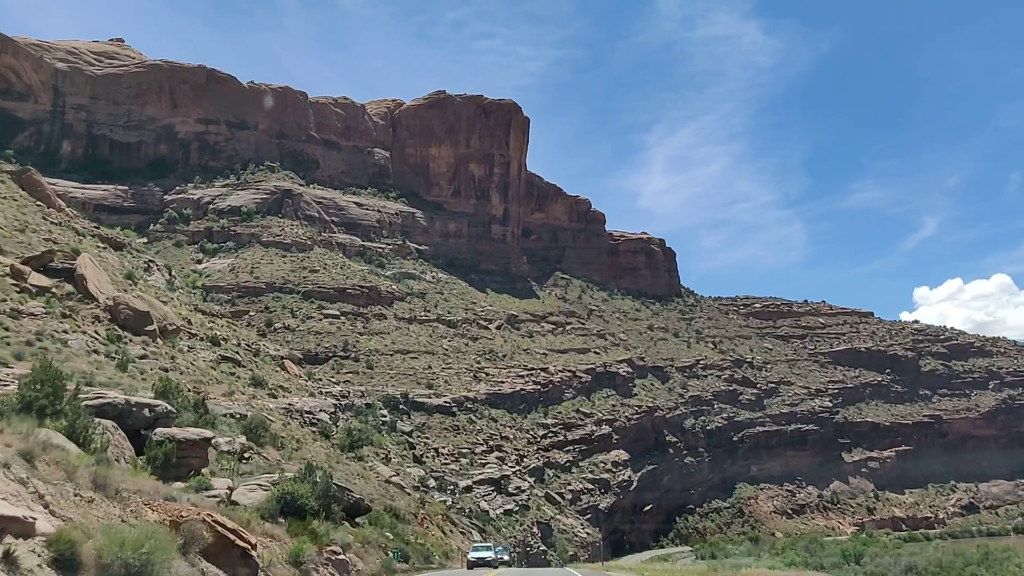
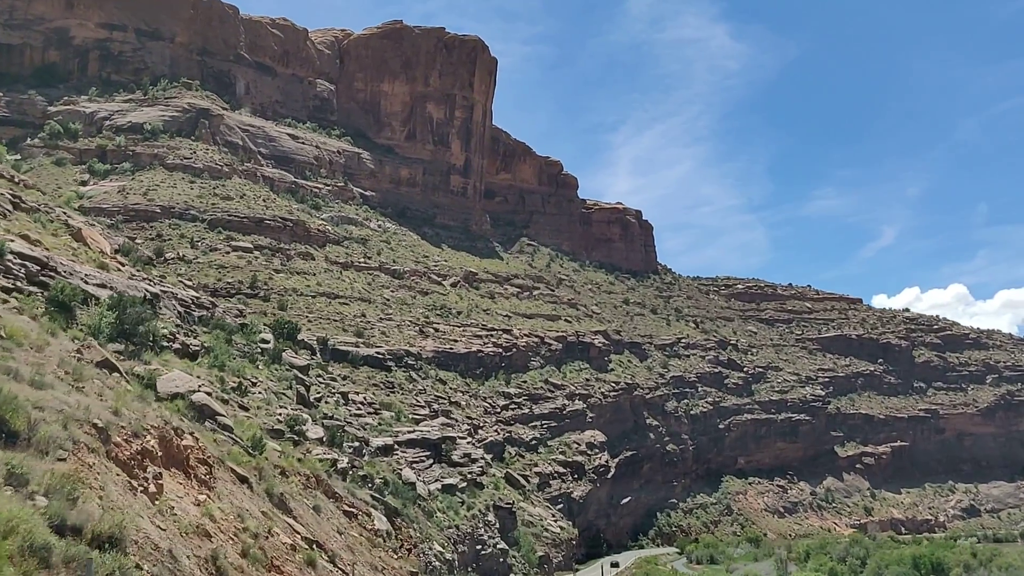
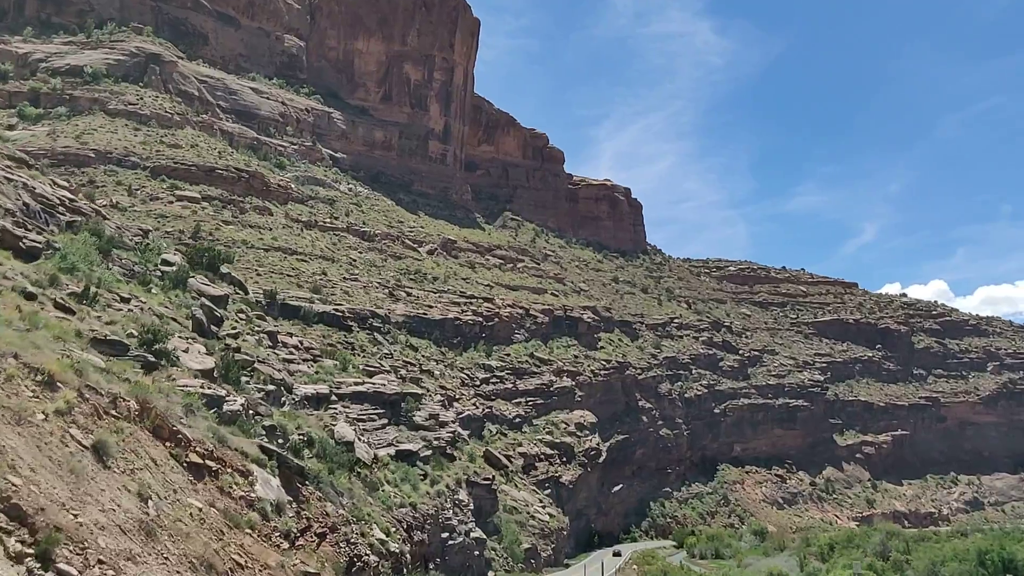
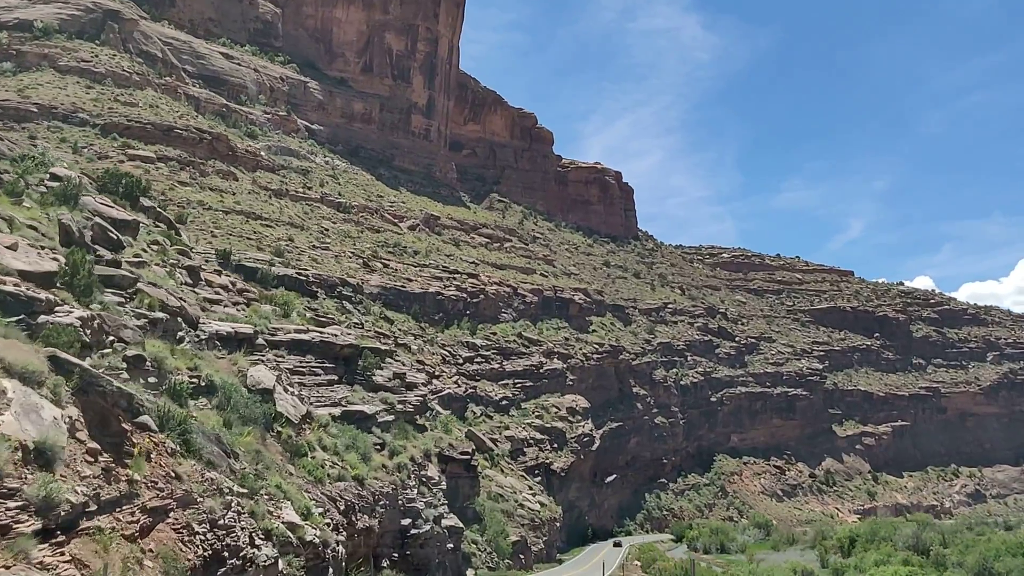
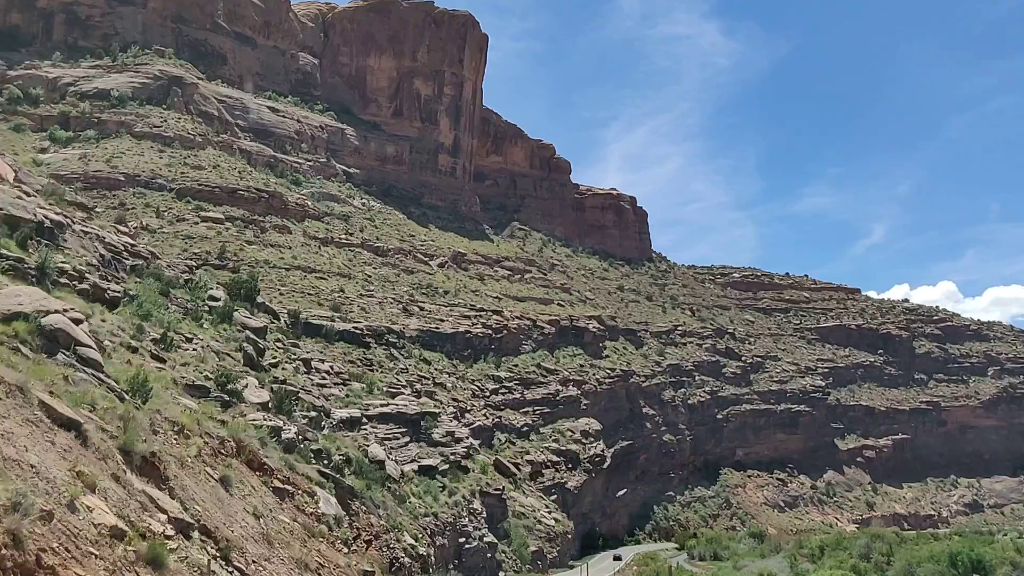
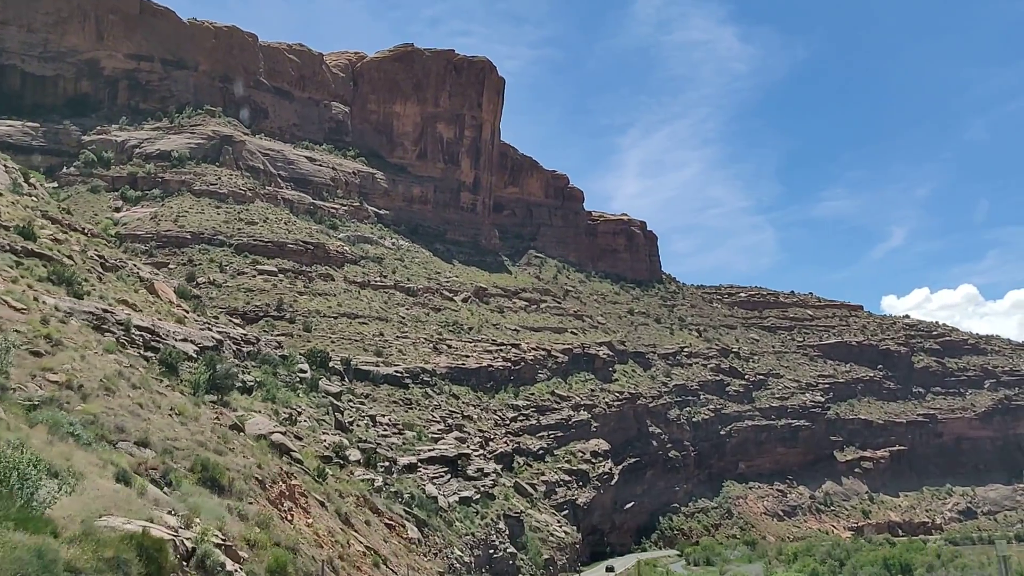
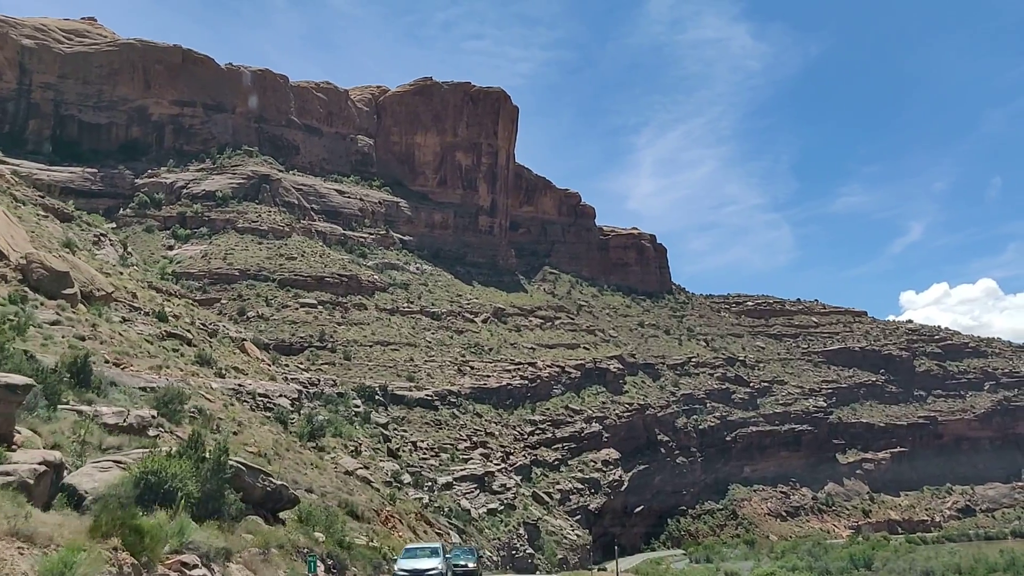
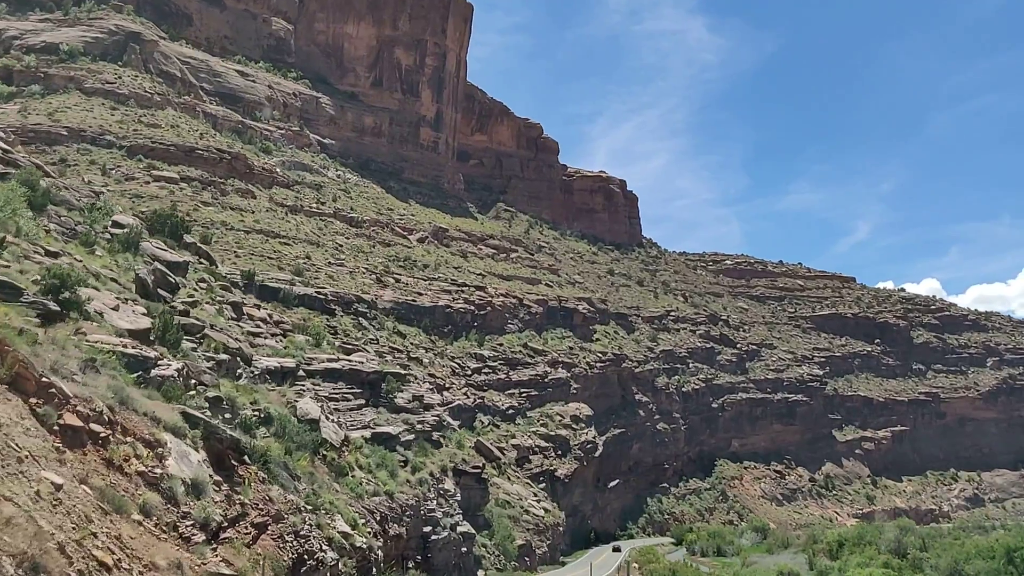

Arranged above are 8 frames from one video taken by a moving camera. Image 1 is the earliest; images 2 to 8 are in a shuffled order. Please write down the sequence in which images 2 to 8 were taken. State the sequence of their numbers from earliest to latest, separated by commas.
7, 6, 2, 5, 3, 8, 4
